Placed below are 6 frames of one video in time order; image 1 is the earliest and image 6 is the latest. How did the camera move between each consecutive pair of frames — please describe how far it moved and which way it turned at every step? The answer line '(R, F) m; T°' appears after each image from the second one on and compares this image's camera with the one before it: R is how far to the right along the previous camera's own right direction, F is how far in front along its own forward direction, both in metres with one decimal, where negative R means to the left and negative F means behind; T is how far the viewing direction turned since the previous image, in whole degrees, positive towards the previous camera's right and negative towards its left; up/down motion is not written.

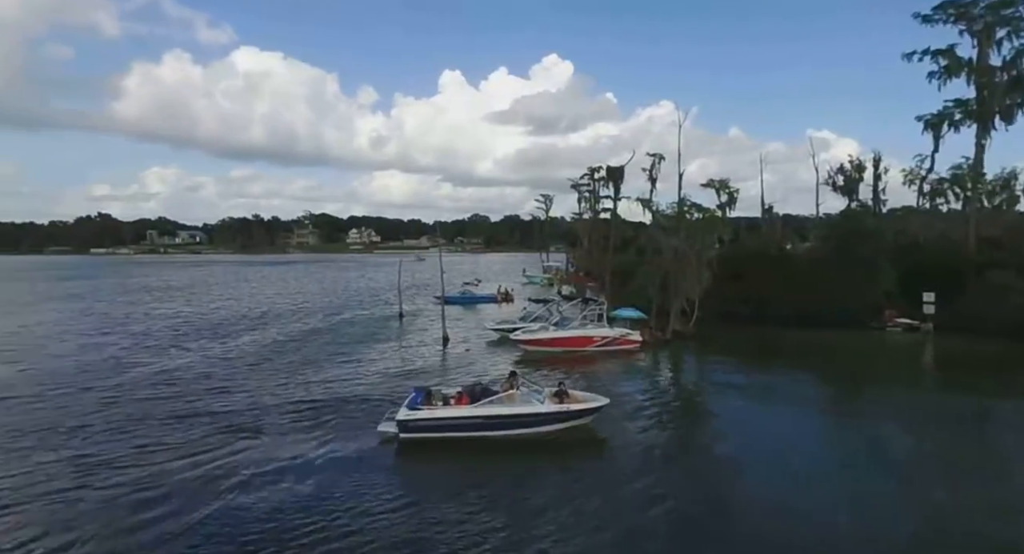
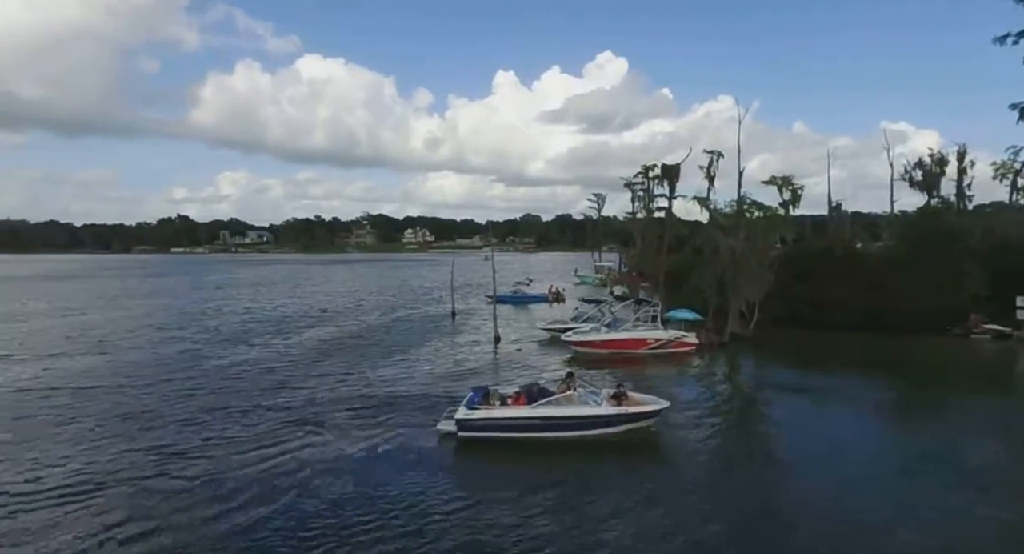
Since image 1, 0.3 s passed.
(0.0, +0.4) m; -5°
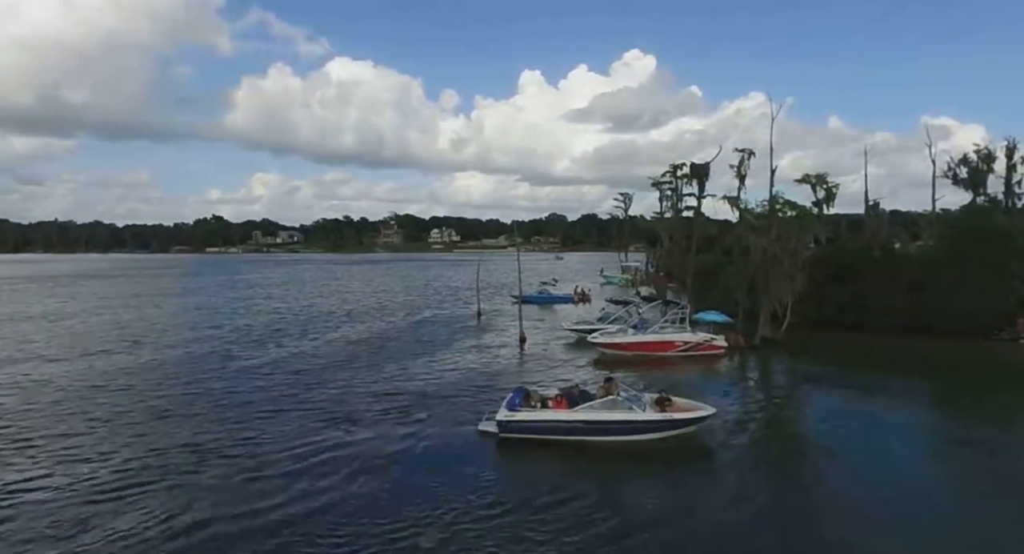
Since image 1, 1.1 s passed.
(0.0, +0.3) m; -2°
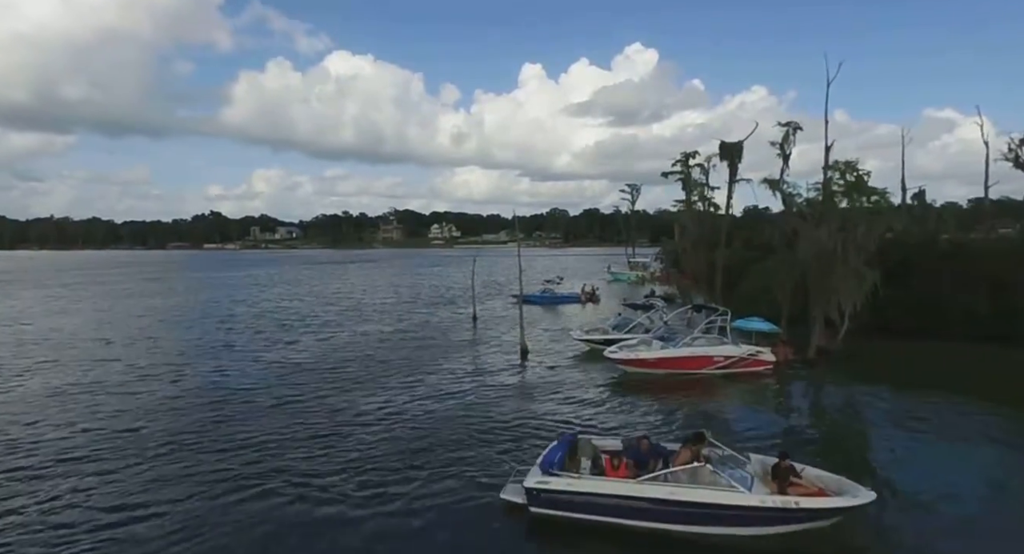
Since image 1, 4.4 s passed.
(0.0, +3.8) m; 0°
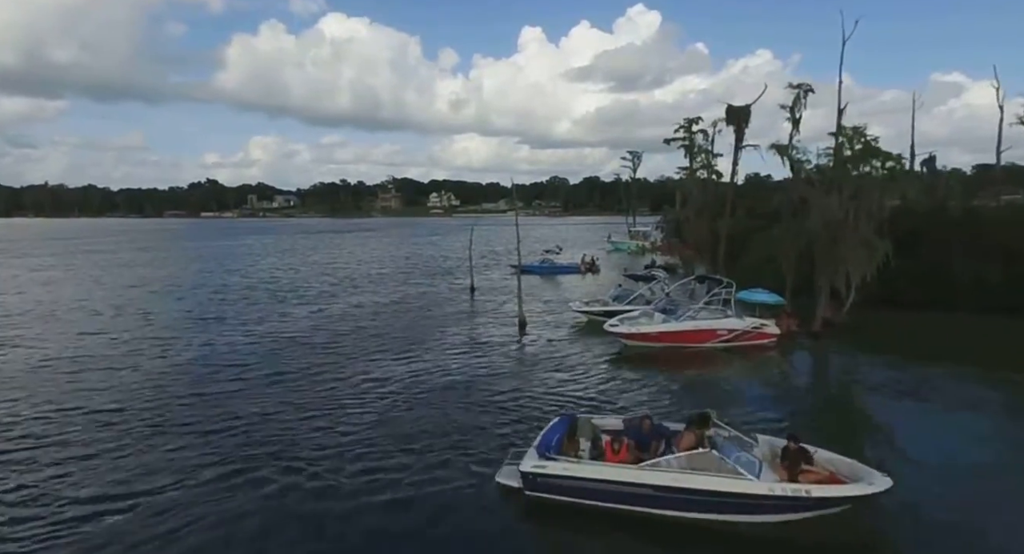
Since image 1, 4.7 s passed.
(+0.1, +0.6) m; 0°
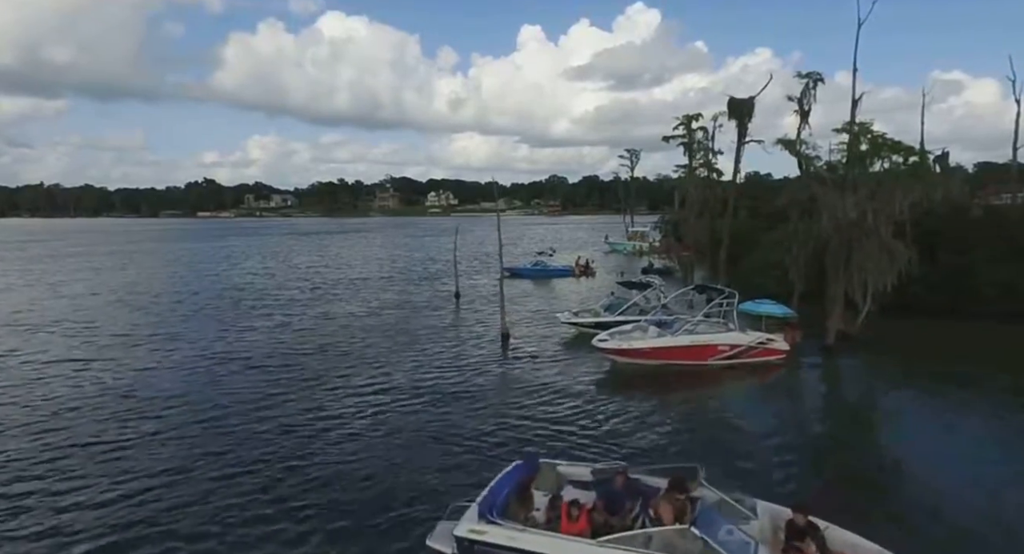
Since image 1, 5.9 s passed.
(+0.5, +1.6) m; 0°
